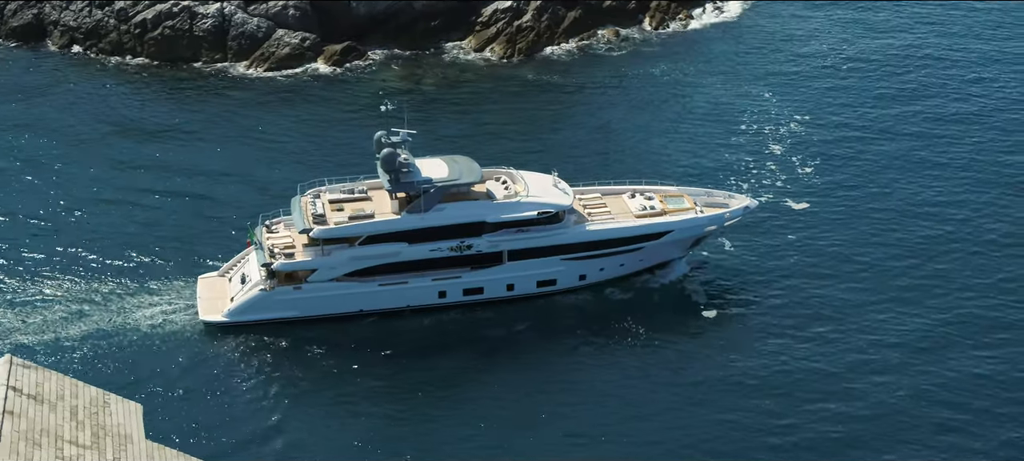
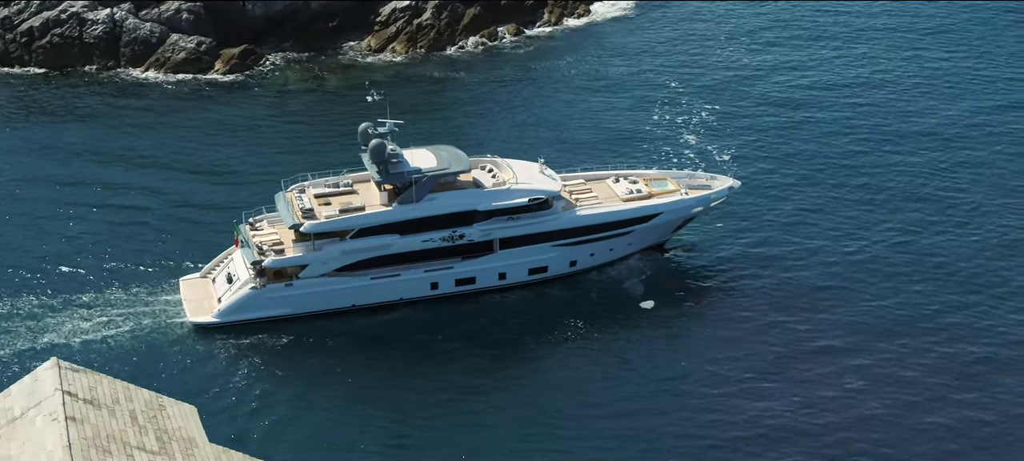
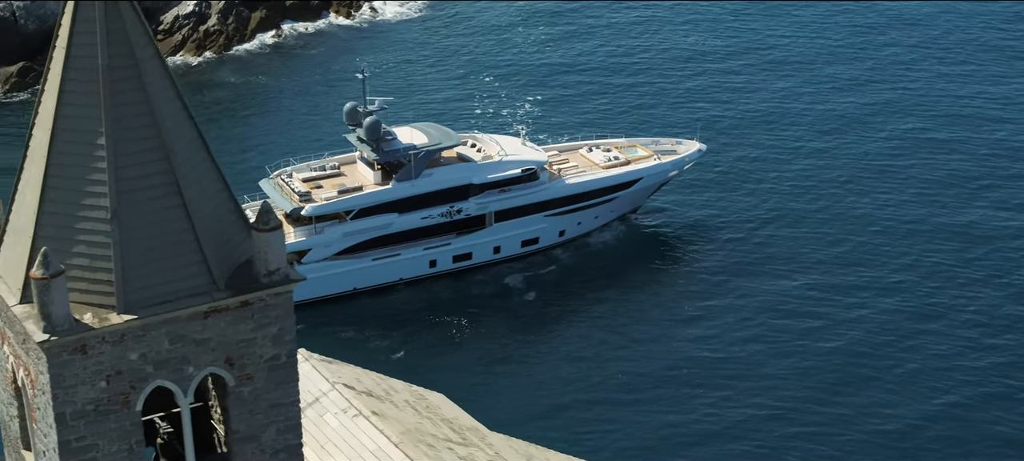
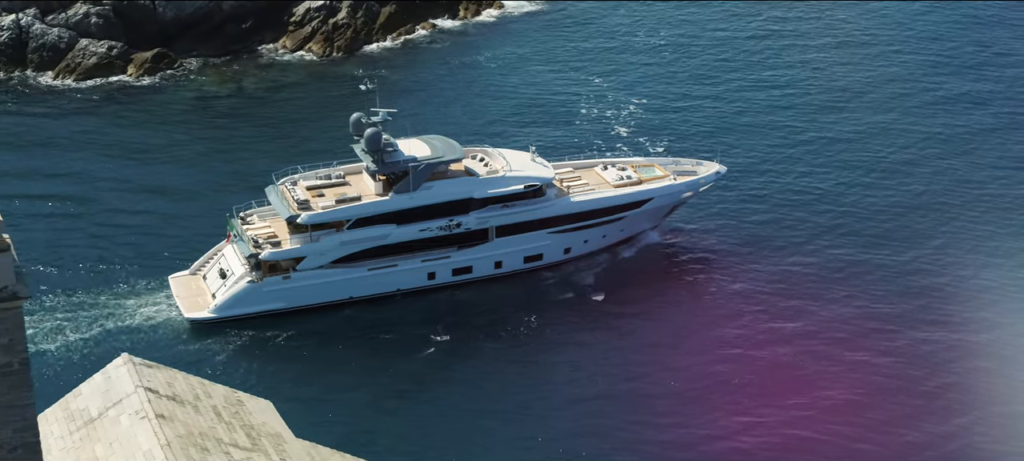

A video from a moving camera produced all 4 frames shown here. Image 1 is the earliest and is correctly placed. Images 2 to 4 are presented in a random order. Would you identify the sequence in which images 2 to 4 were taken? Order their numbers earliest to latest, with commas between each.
2, 4, 3
